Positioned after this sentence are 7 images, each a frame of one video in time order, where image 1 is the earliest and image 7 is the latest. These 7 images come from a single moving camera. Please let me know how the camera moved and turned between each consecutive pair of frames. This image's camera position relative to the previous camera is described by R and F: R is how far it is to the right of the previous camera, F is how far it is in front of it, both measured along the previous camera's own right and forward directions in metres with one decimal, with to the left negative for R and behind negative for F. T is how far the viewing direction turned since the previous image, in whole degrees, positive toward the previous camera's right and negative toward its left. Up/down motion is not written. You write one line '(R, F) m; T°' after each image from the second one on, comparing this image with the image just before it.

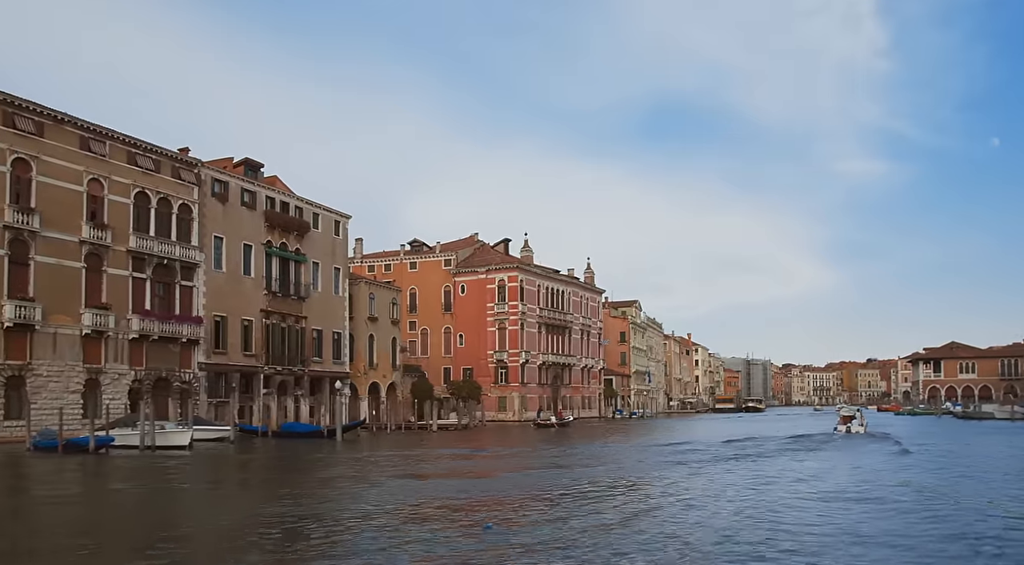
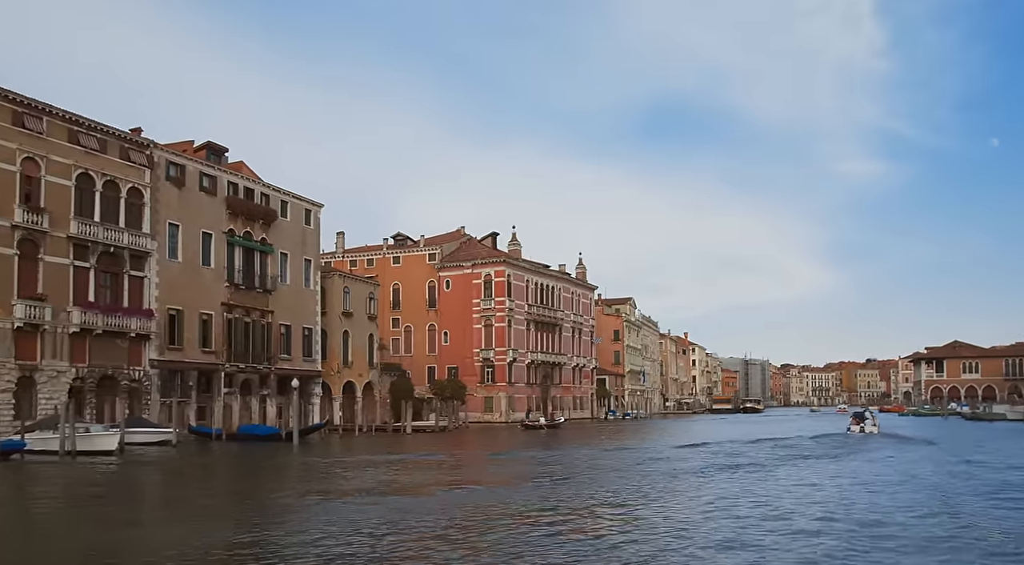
(+1.0, +3.1) m; 0°
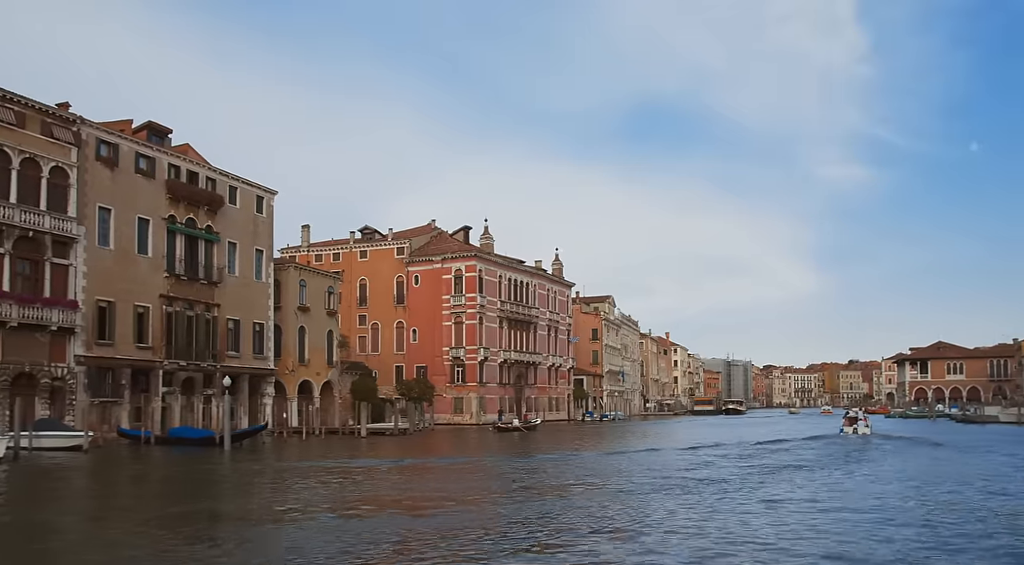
(+1.0, +3.0) m; +1°
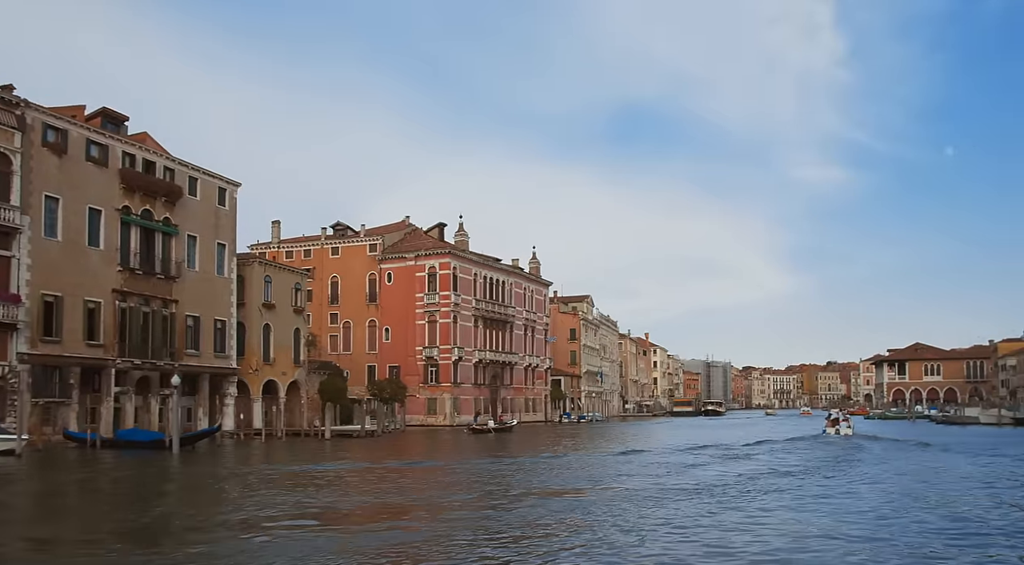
(+0.4, +1.6) m; +1°
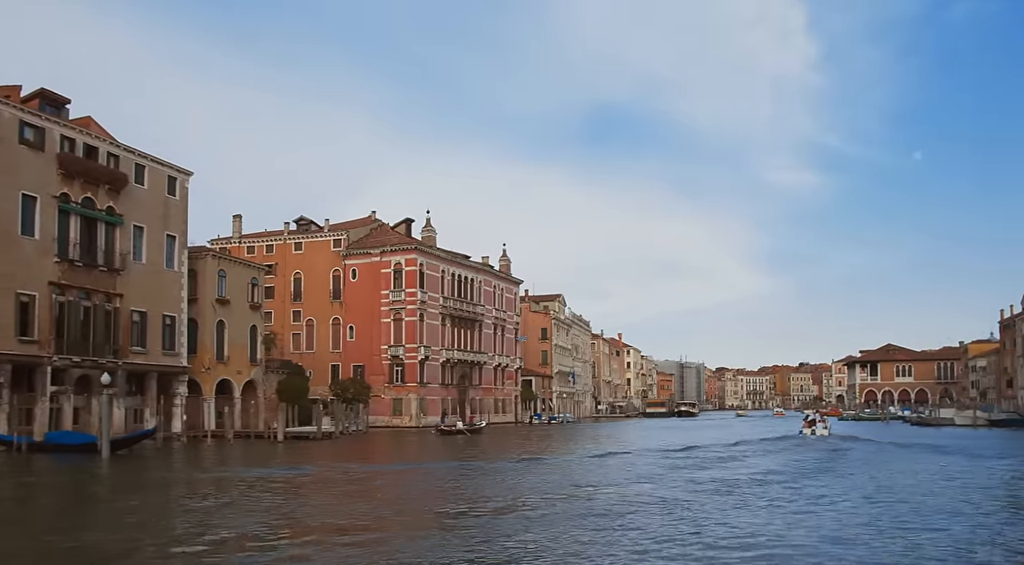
(+0.5, +1.8) m; +2°
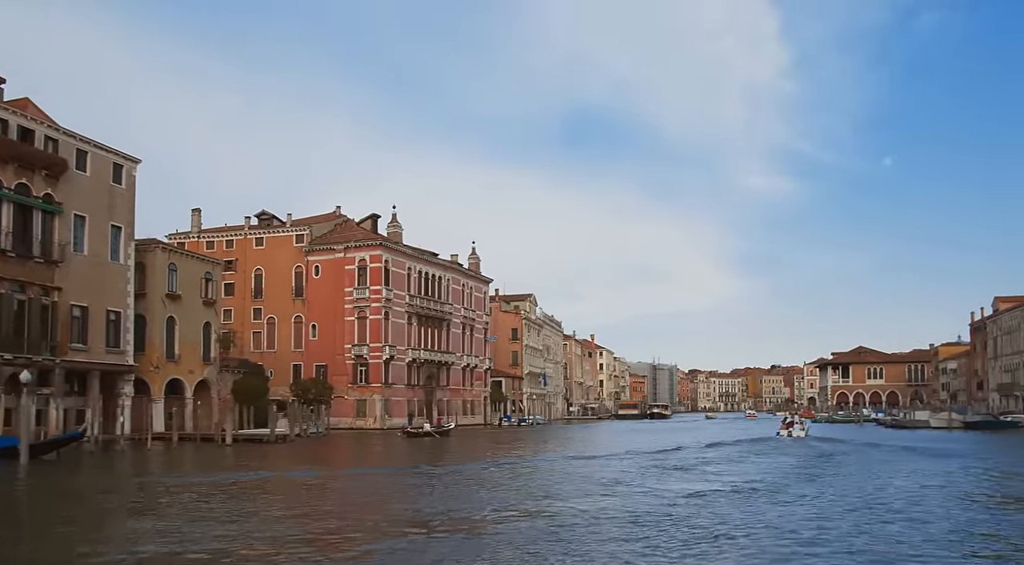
(+0.4, +1.8) m; +2°
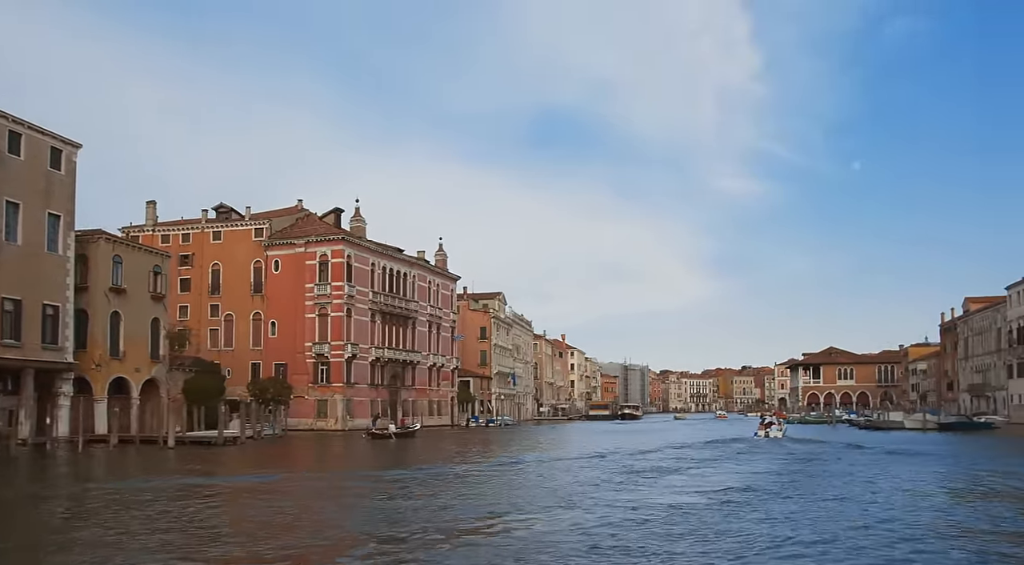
(+0.4, +1.8) m; +2°
